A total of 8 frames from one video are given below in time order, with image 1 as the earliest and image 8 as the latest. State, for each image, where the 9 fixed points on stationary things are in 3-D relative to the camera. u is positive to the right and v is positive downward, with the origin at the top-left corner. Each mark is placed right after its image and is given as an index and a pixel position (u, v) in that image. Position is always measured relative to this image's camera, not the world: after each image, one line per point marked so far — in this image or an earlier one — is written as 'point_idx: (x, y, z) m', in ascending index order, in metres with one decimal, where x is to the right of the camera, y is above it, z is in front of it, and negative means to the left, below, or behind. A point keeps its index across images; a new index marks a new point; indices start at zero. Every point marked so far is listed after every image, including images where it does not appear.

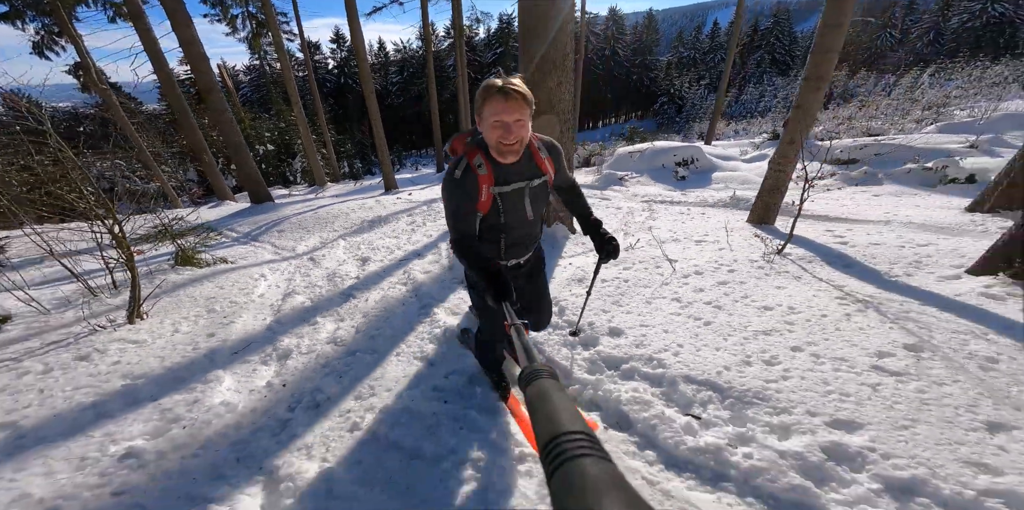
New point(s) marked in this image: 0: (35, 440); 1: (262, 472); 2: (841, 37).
0: (-2.8, -1.0, +2.1) m
1: (-1.4, -1.1, +1.9) m
2: (+4.1, +3.0, +4.8) m
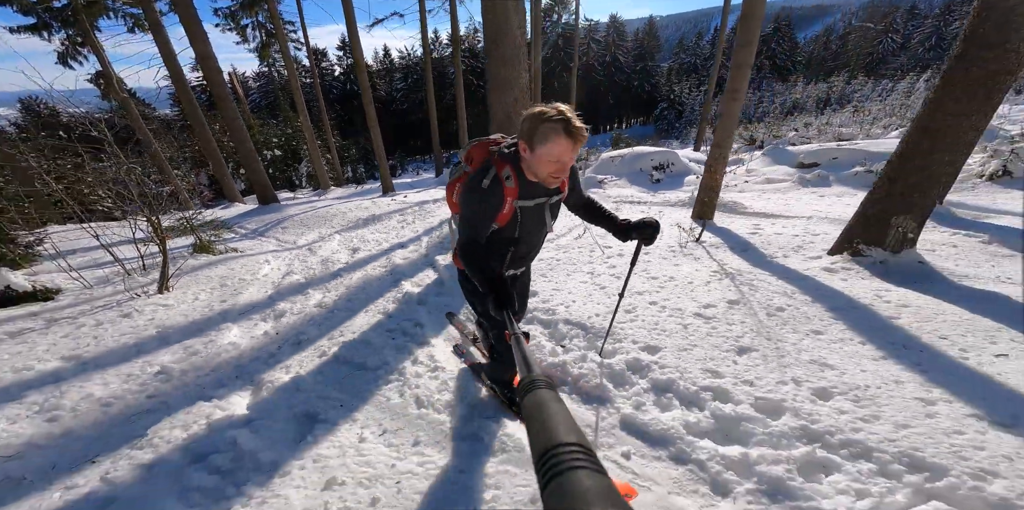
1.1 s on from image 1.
0: (-3.4, -0.8, +3.0) m
1: (-1.9, -0.9, +2.8) m
2: (+3.5, +3.1, +5.6) m
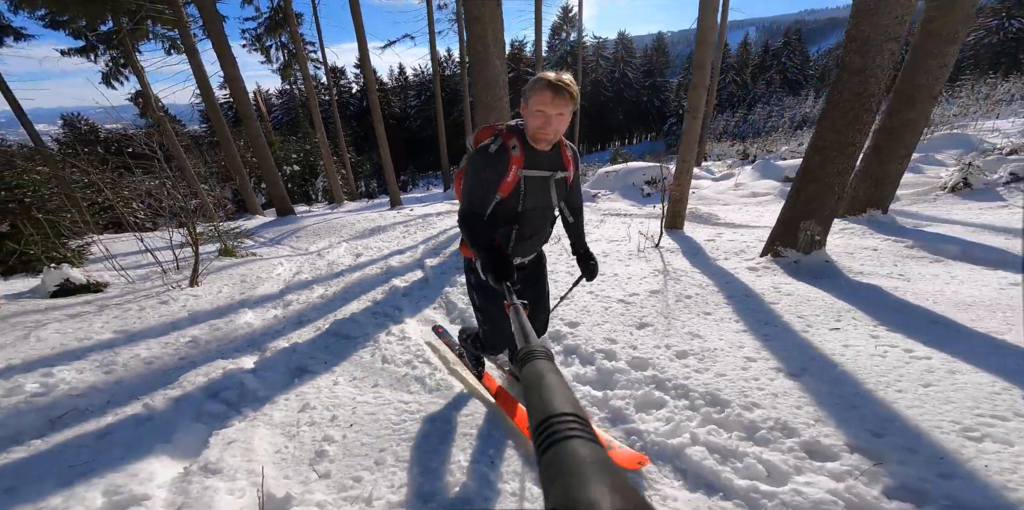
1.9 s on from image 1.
0: (-3.8, -0.8, +3.8) m
1: (-2.4, -0.8, +3.5) m
2: (+3.2, +3.1, +6.3) m
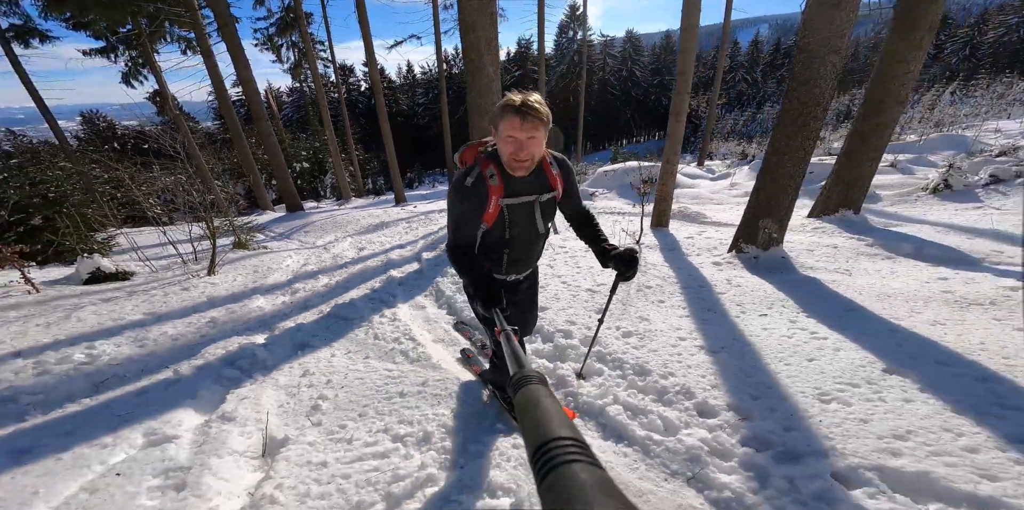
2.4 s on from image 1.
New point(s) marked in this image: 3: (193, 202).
0: (-4.0, -0.7, +4.3) m
1: (-2.6, -0.7, +4.0) m
2: (+3.1, +3.1, +6.6) m
3: (-5.0, +0.8, +5.9) m
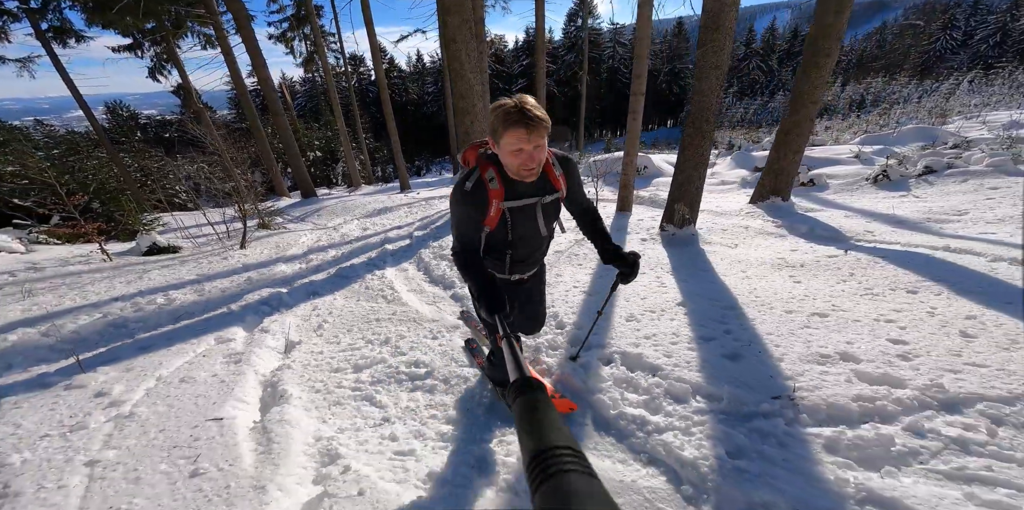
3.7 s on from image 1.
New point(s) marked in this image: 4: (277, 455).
0: (-4.5, -0.3, +5.6) m
1: (-3.1, -0.4, +5.3) m
2: (+2.7, +3.5, +7.6) m
3: (-5.5, +1.3, +7.2) m
4: (-1.3, -1.0, +2.0) m
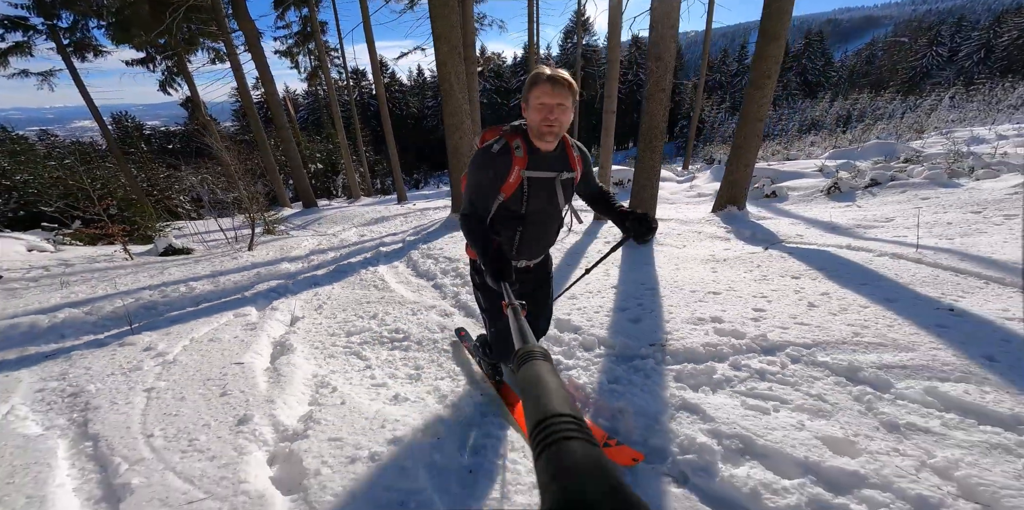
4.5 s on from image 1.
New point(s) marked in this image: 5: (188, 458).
0: (-4.9, -0.3, +6.4) m
1: (-3.5, -0.4, +6.0) m
2: (+2.3, +3.4, +8.5) m
3: (-5.9, +1.3, +8.0) m
4: (-1.6, -0.9, +2.7) m
5: (-1.7, -1.1, +2.0) m
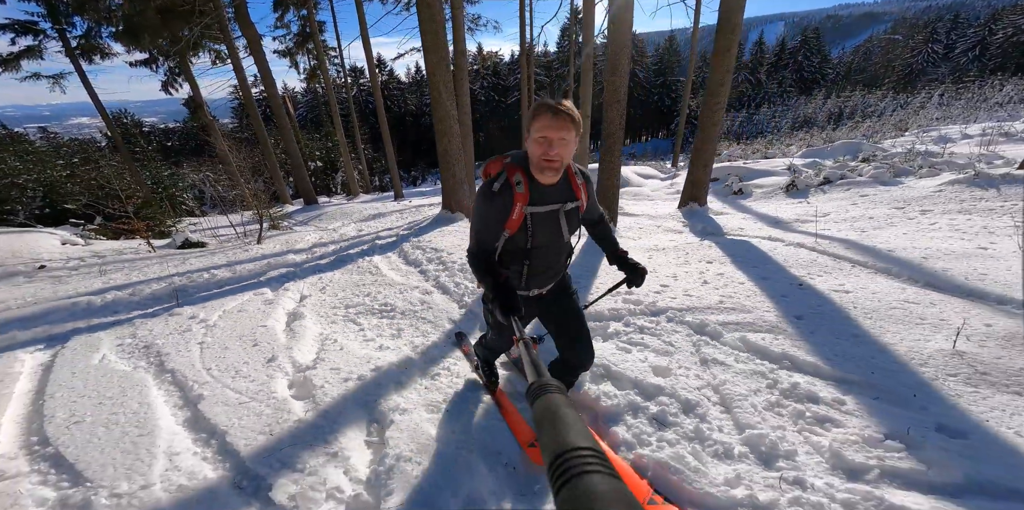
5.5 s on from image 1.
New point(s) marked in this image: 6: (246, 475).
0: (-5.3, -0.1, +7.3) m
1: (-3.9, -0.2, +6.9) m
2: (+1.9, +3.6, +9.3) m
3: (-6.3, +1.4, +8.9) m
4: (-2.0, -0.8, +3.6) m
5: (-2.1, -1.0, +2.9) m
6: (-1.5, -1.2, +2.0) m
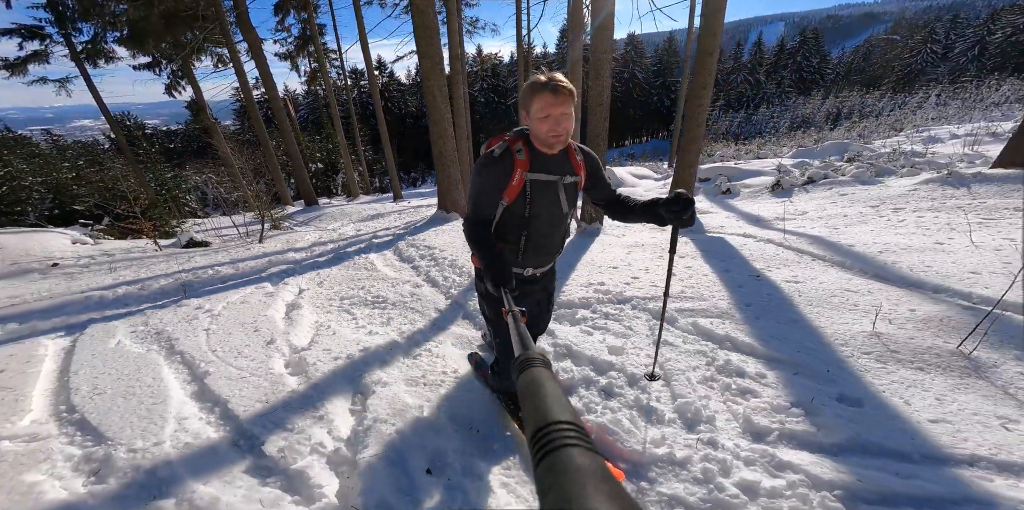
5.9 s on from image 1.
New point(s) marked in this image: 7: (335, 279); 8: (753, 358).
0: (-5.5, -0.1, +7.6) m
1: (-4.1, -0.2, +7.2) m
2: (+1.7, +3.7, +9.6) m
3: (-6.5, +1.5, +9.2) m
4: (-2.2, -0.7, +3.9) m
5: (-2.3, -0.9, +3.2) m
6: (-1.7, -1.1, +2.3) m
7: (-2.7, -0.4, +5.7) m
8: (+1.7, -0.7, +2.7) m
